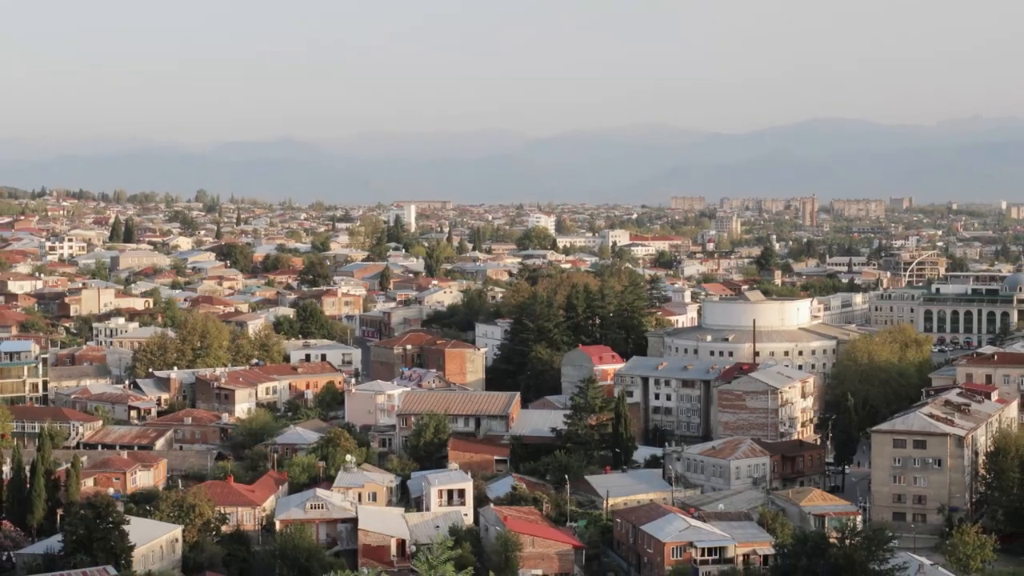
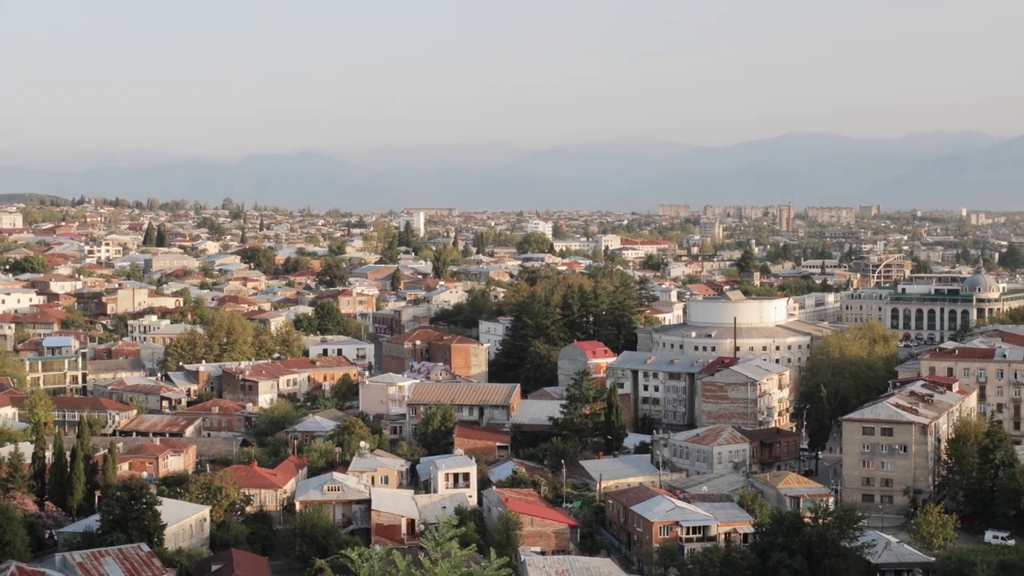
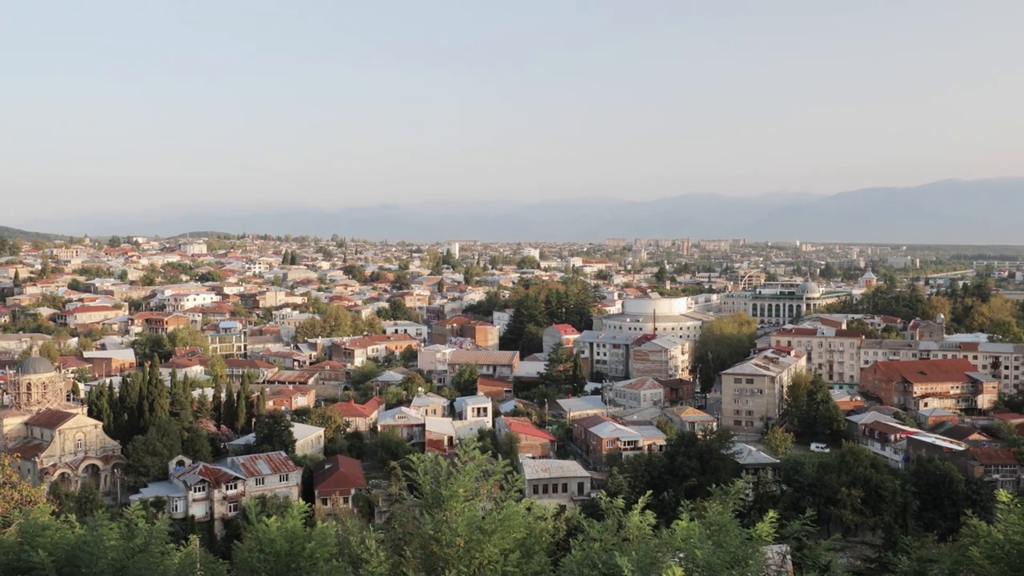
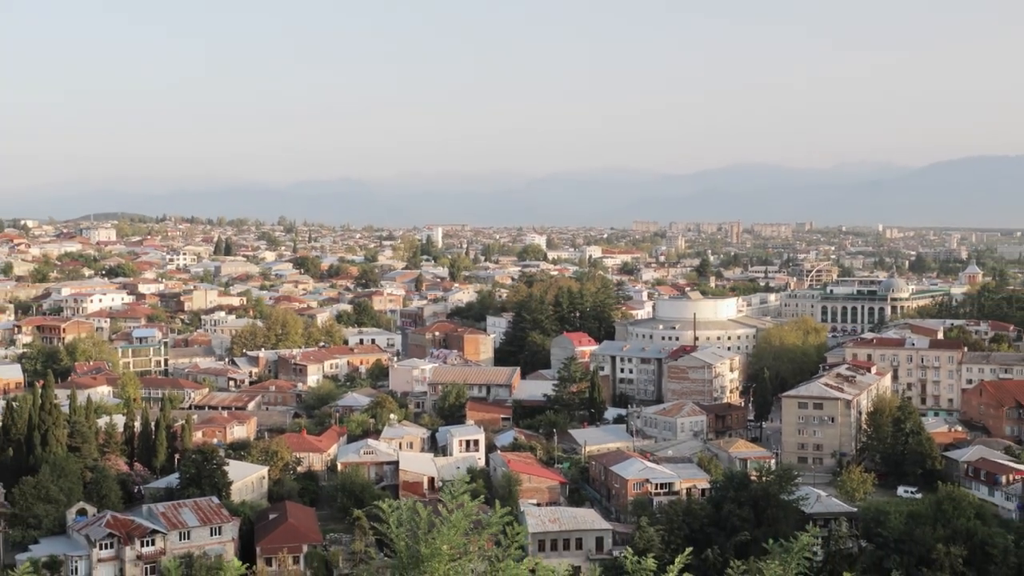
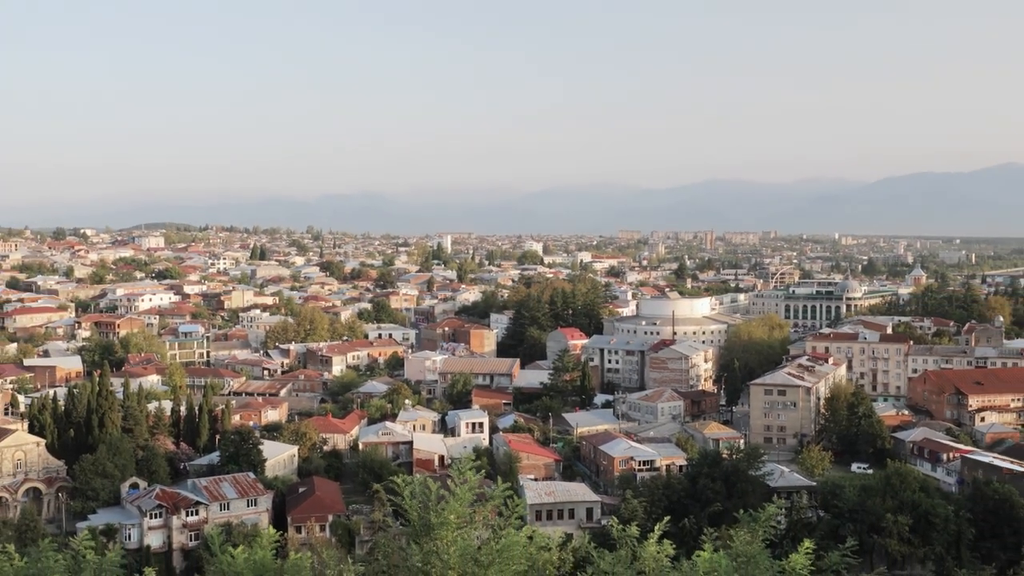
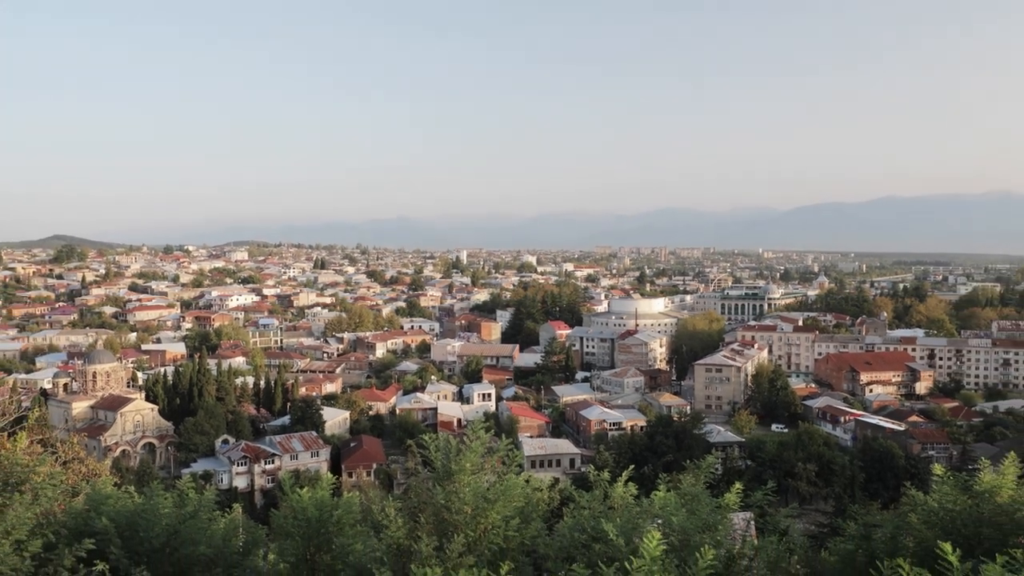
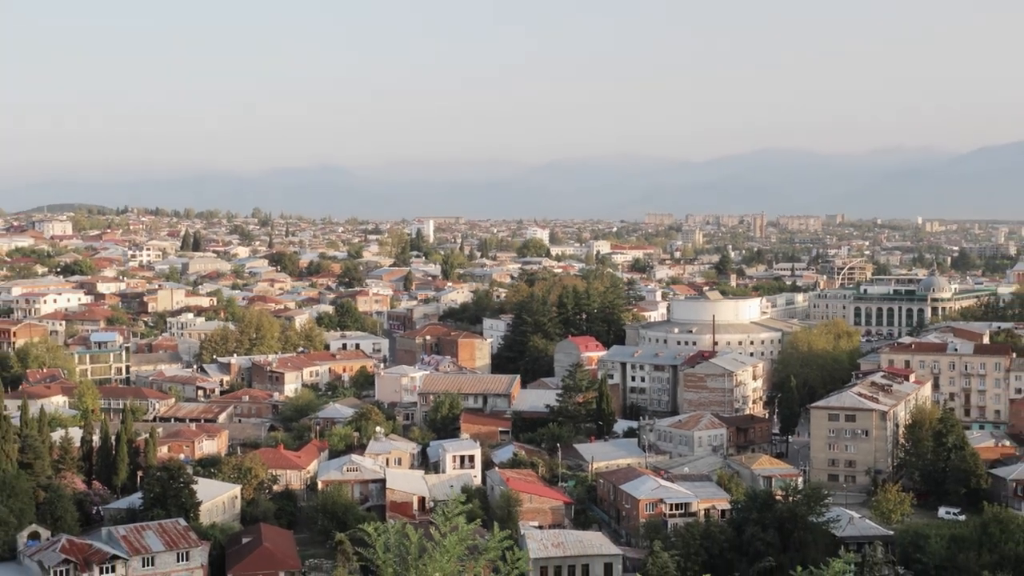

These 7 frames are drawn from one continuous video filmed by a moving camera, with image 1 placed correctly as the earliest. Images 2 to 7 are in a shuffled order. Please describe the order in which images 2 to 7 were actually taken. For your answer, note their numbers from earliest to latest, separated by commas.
2, 7, 4, 5, 3, 6
